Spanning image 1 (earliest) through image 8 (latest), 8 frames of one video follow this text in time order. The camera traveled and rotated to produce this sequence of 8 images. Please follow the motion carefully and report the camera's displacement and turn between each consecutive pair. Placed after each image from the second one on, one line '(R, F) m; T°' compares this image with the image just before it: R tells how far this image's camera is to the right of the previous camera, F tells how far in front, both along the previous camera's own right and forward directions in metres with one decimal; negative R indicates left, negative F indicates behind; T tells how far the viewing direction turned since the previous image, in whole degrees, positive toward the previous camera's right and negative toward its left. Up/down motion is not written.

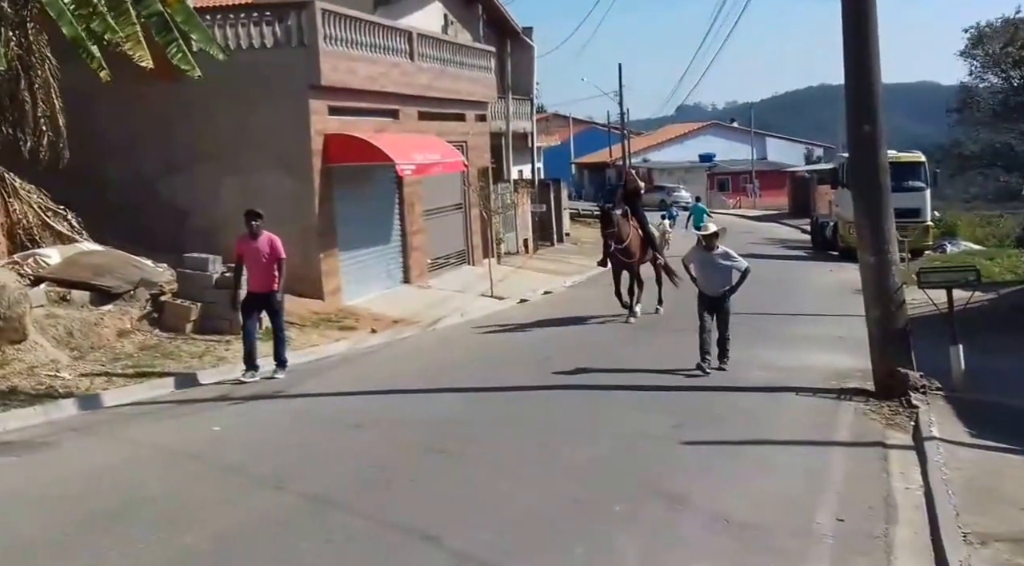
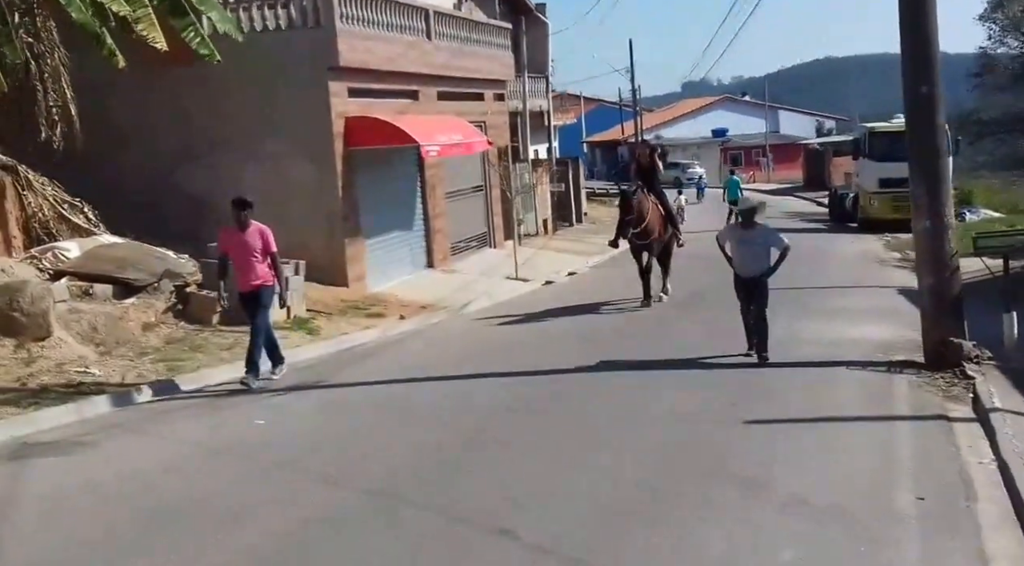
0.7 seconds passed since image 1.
(-0.2, +0.3) m; -1°
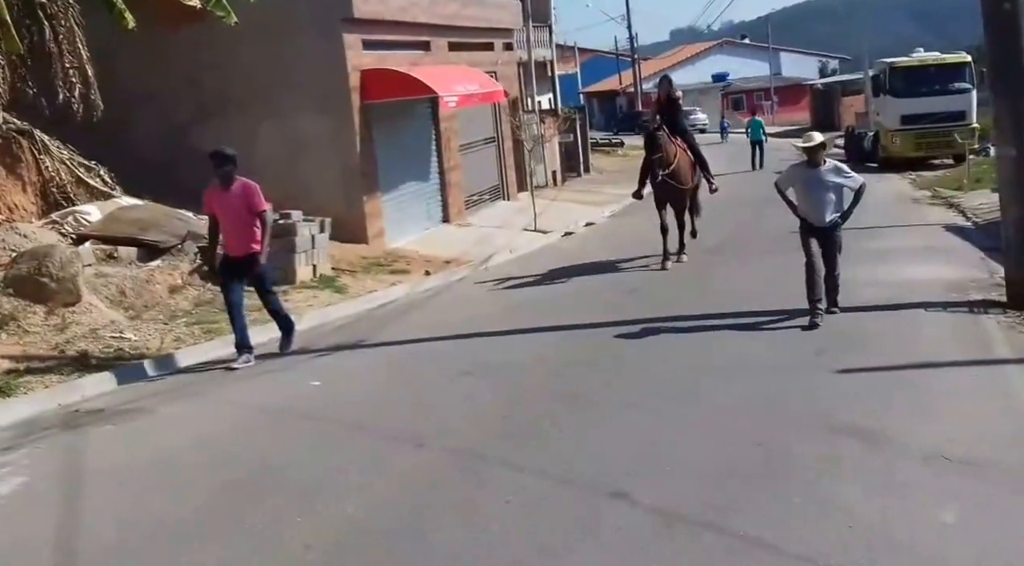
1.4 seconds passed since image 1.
(-0.3, +0.3) m; 0°
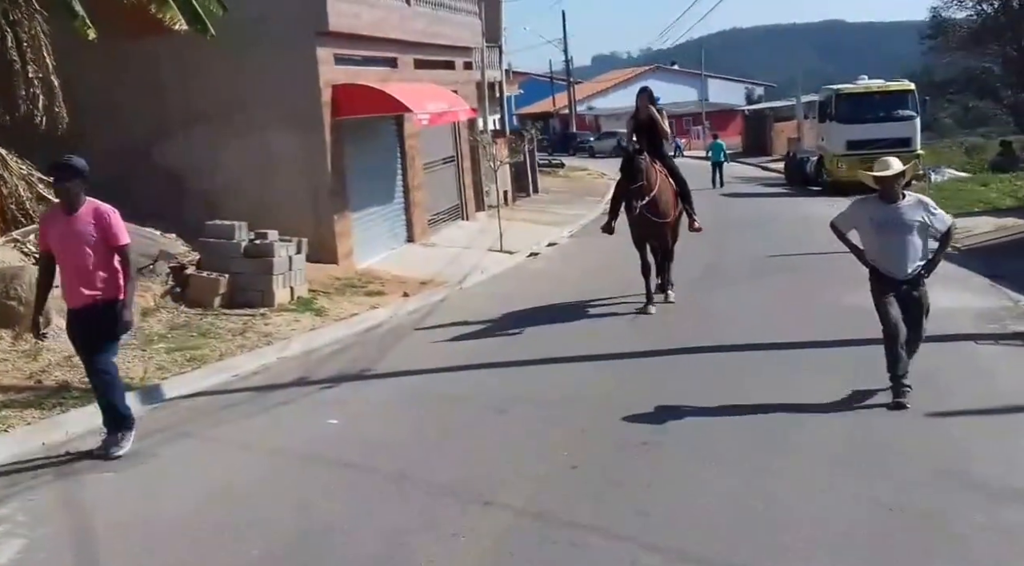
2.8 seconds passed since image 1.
(-0.5, +0.5) m; +3°
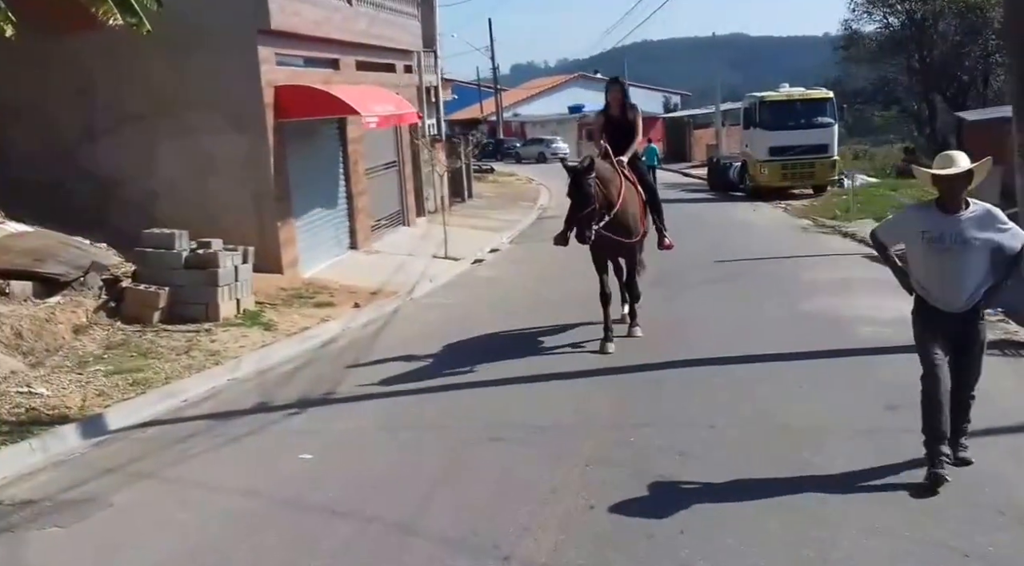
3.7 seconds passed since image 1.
(-0.3, +0.6) m; +4°
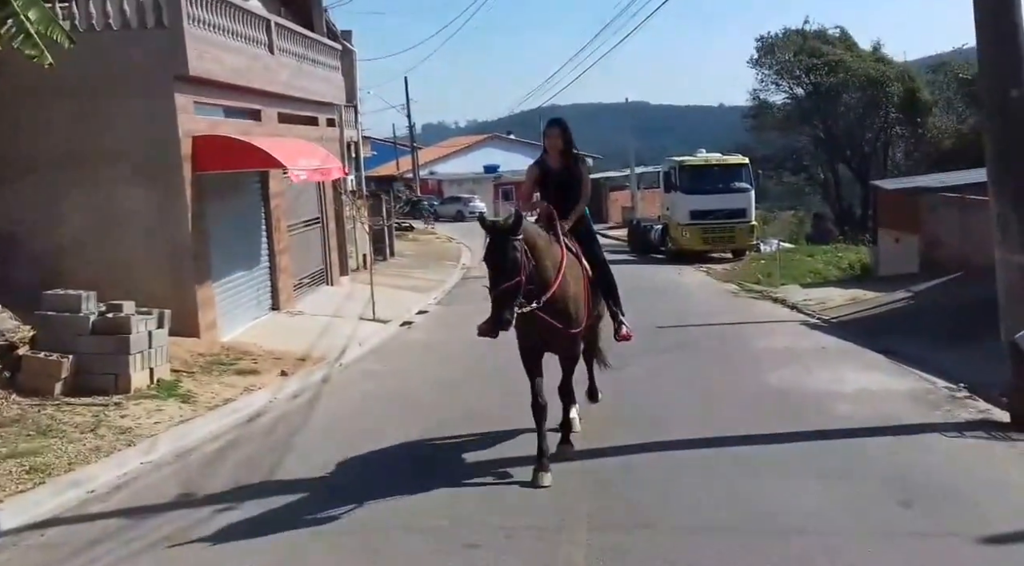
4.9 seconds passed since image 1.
(-0.3, +0.8) m; +5°
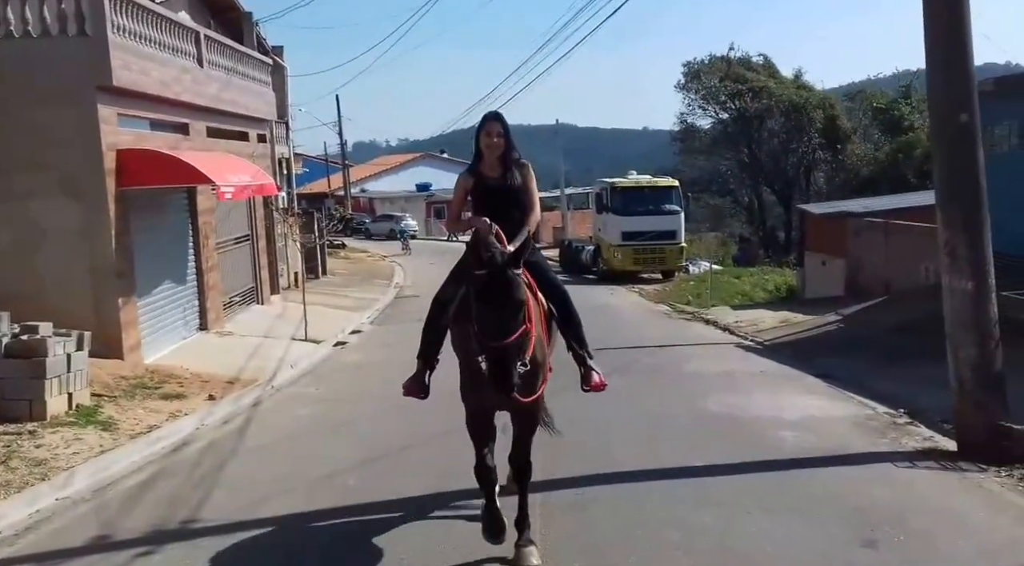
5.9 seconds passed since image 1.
(-0.1, +0.3) m; +4°
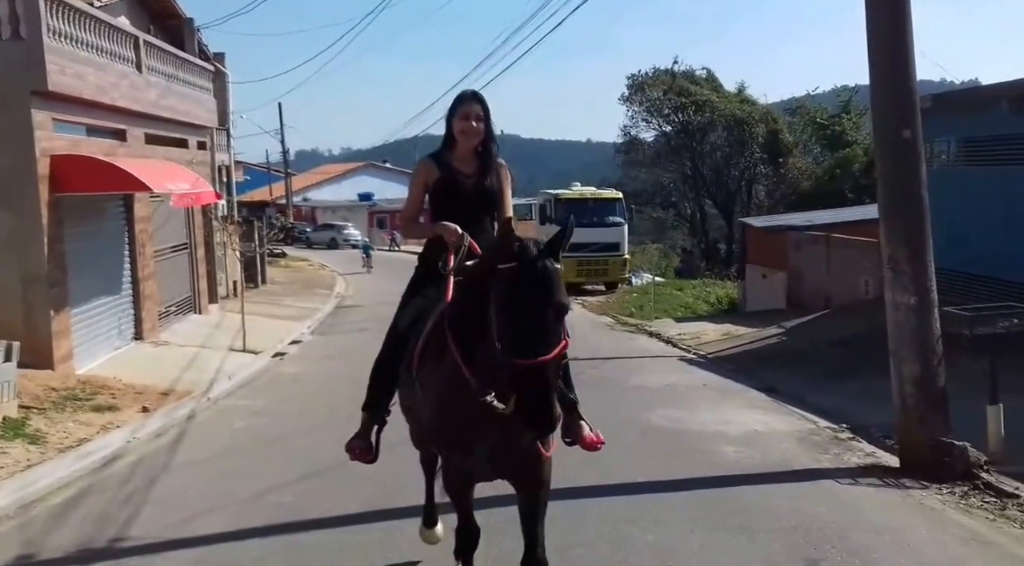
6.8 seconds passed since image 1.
(0.0, +0.1) m; +3°
